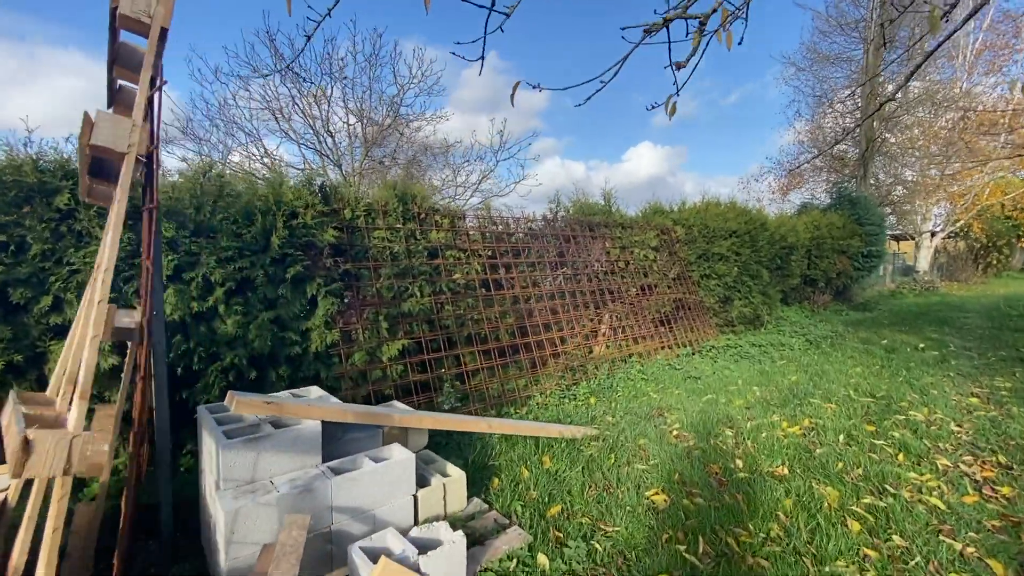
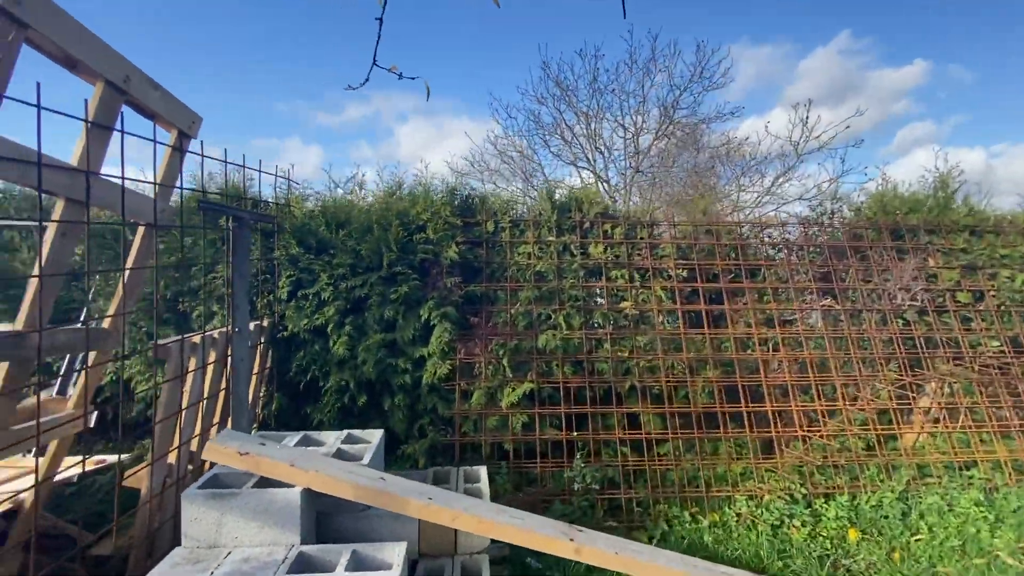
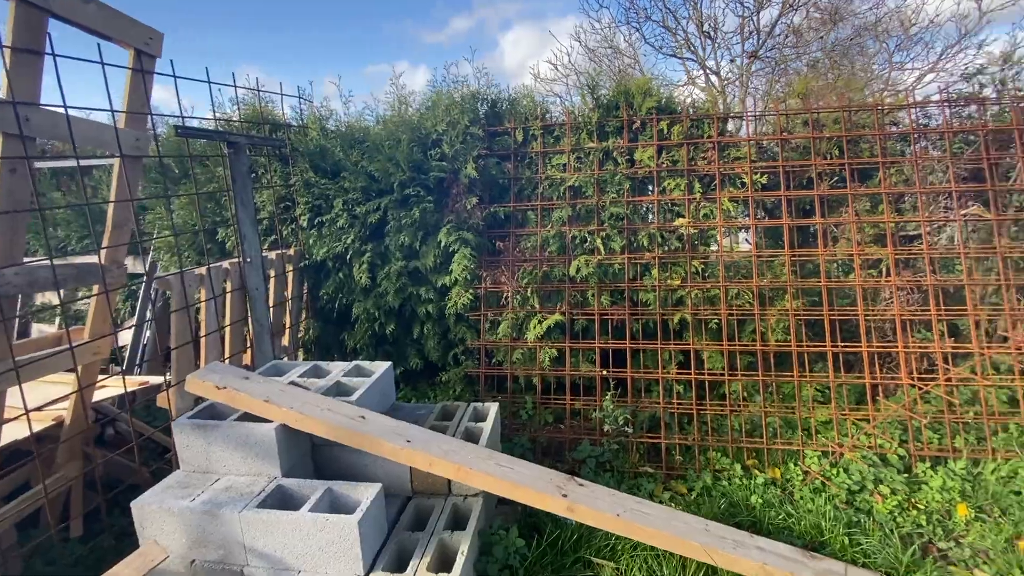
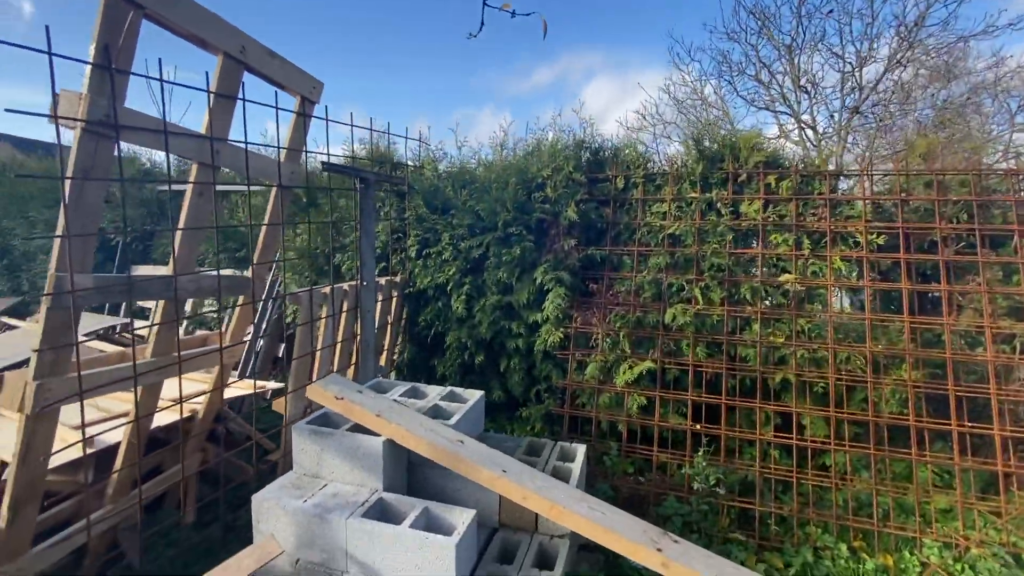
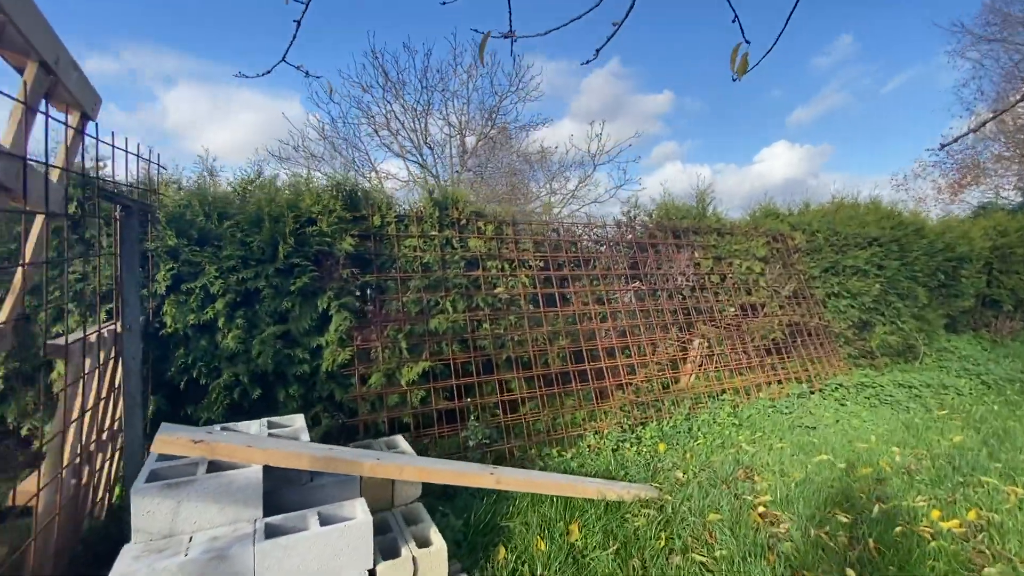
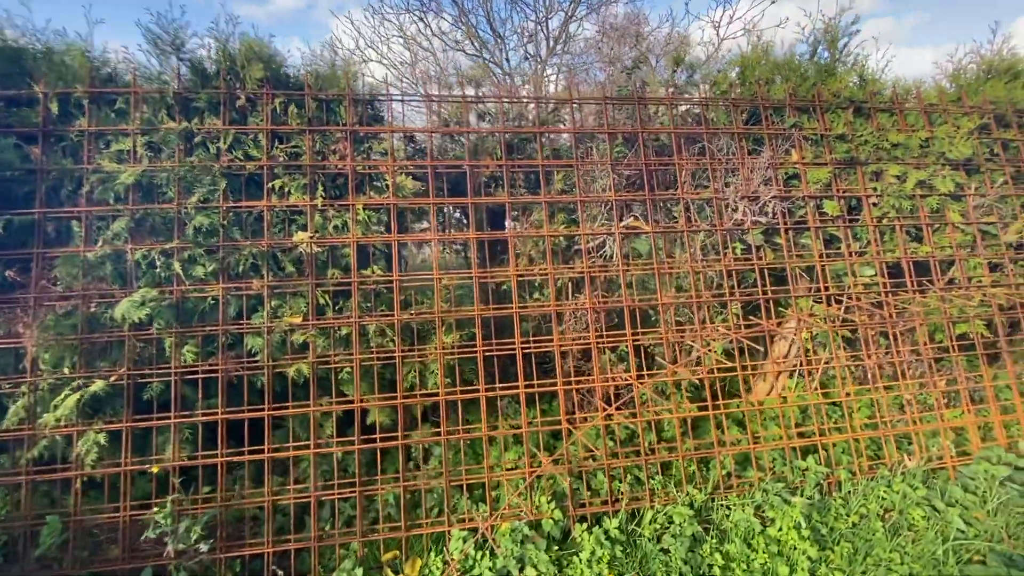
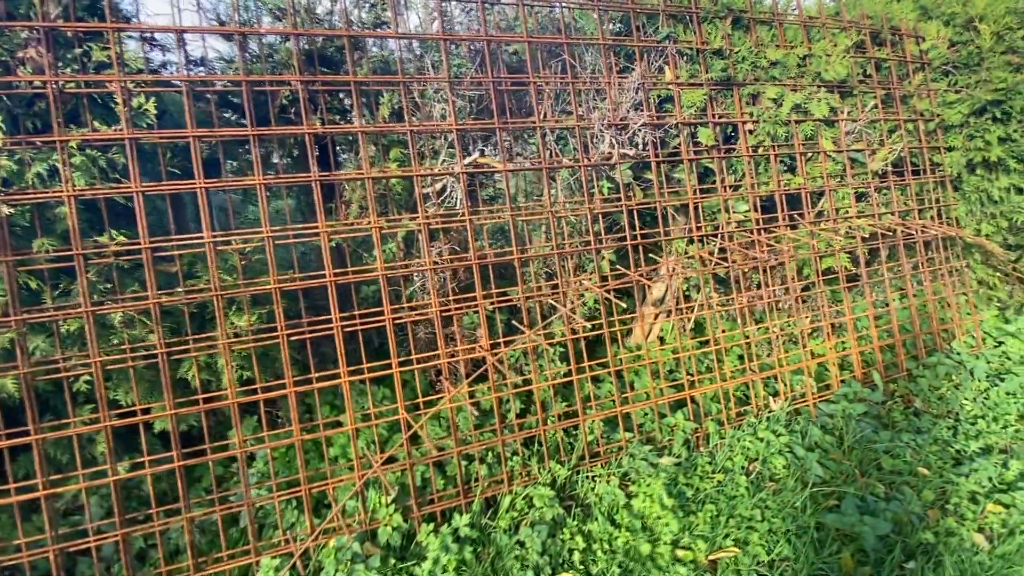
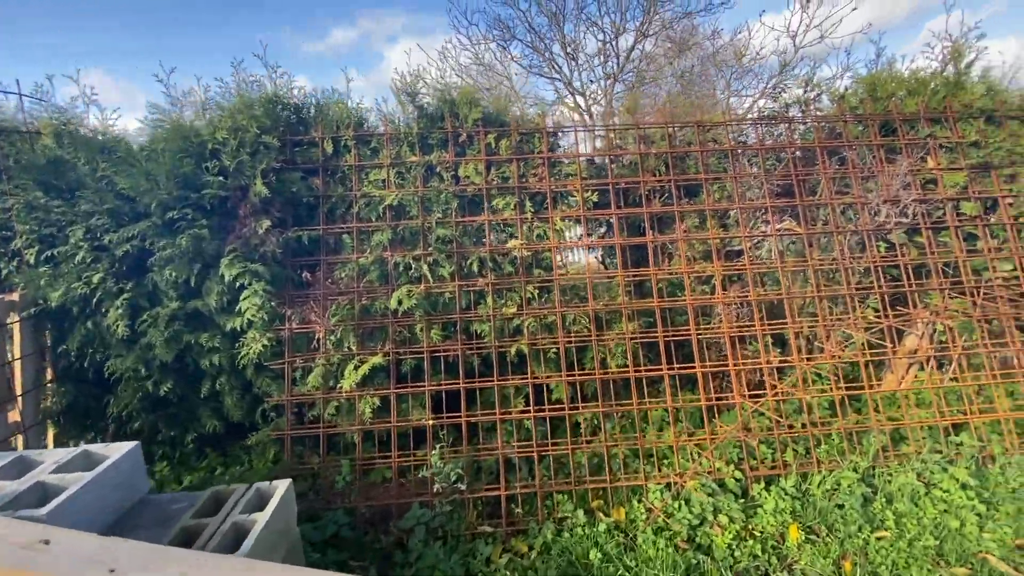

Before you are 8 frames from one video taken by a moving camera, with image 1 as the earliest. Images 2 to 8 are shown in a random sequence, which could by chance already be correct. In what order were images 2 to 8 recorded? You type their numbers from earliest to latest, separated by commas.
5, 2, 4, 3, 8, 6, 7
